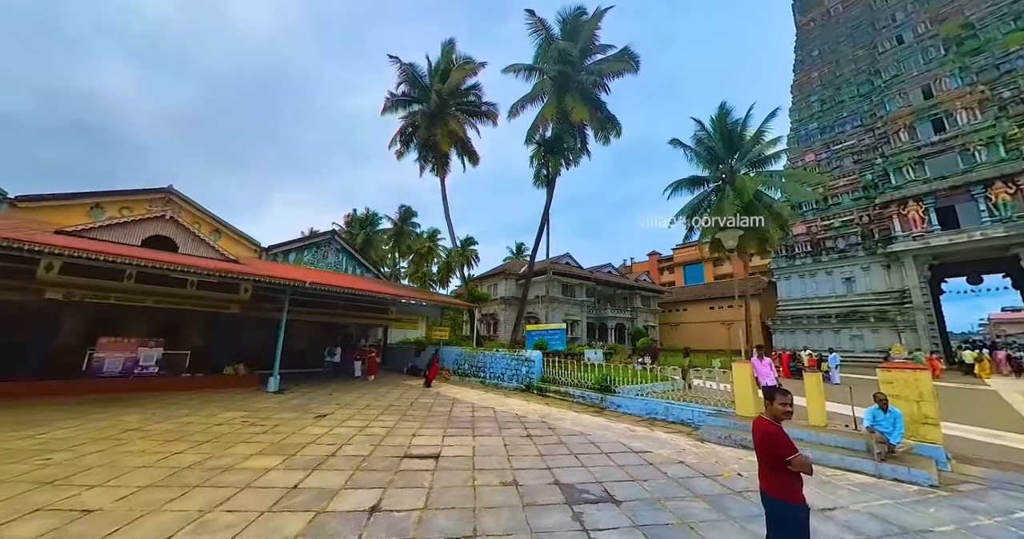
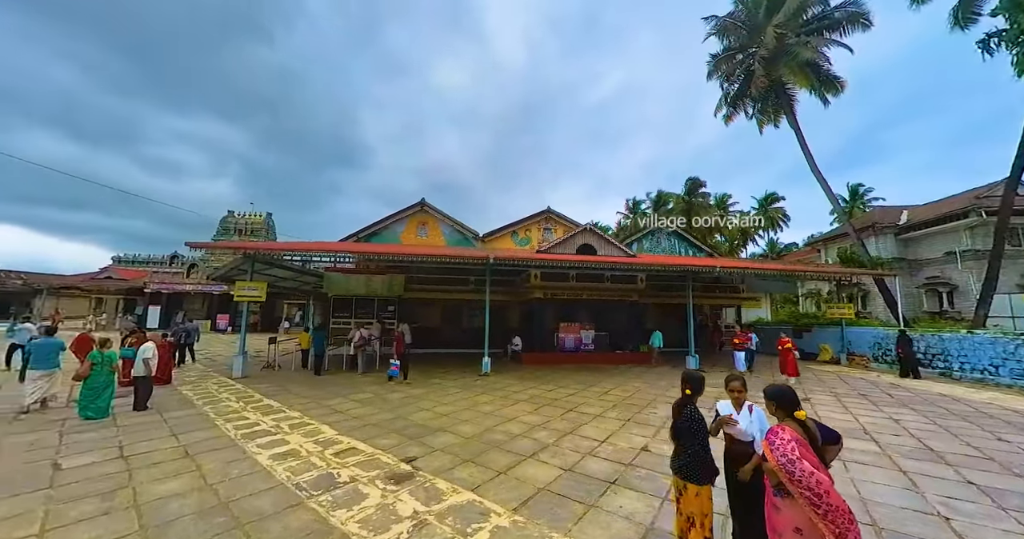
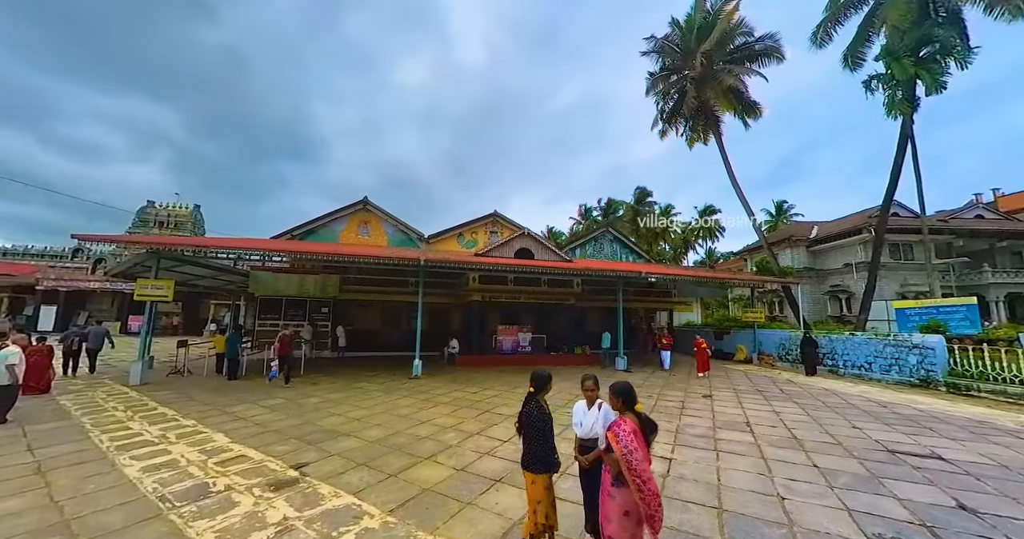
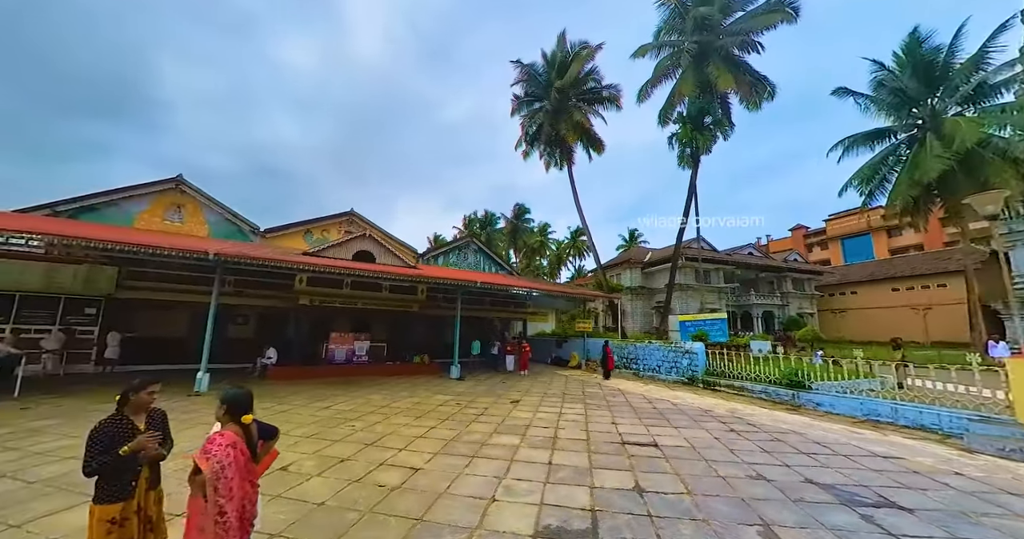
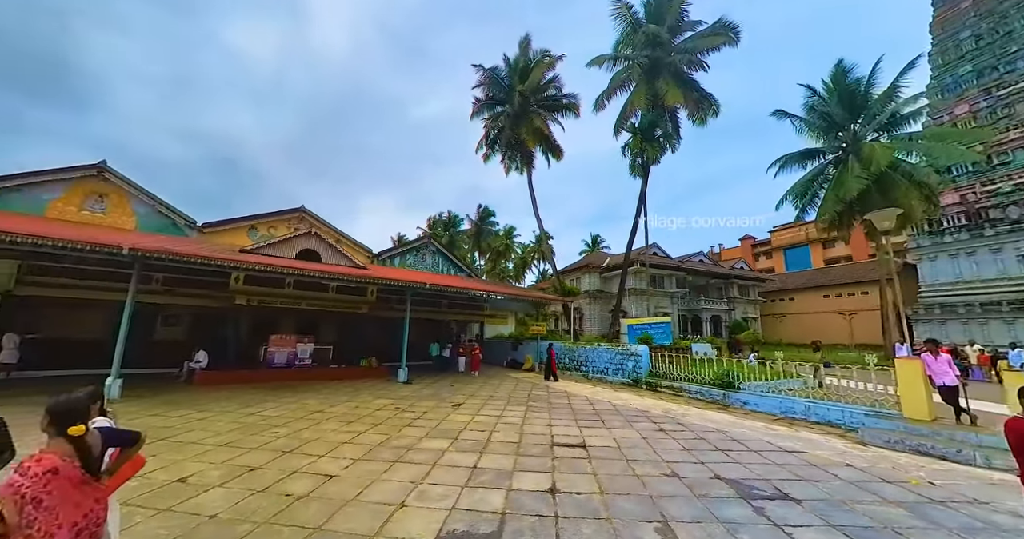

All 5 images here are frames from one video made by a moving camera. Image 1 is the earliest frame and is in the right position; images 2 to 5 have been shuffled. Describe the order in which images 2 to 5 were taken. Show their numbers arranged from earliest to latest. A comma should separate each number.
5, 4, 3, 2
